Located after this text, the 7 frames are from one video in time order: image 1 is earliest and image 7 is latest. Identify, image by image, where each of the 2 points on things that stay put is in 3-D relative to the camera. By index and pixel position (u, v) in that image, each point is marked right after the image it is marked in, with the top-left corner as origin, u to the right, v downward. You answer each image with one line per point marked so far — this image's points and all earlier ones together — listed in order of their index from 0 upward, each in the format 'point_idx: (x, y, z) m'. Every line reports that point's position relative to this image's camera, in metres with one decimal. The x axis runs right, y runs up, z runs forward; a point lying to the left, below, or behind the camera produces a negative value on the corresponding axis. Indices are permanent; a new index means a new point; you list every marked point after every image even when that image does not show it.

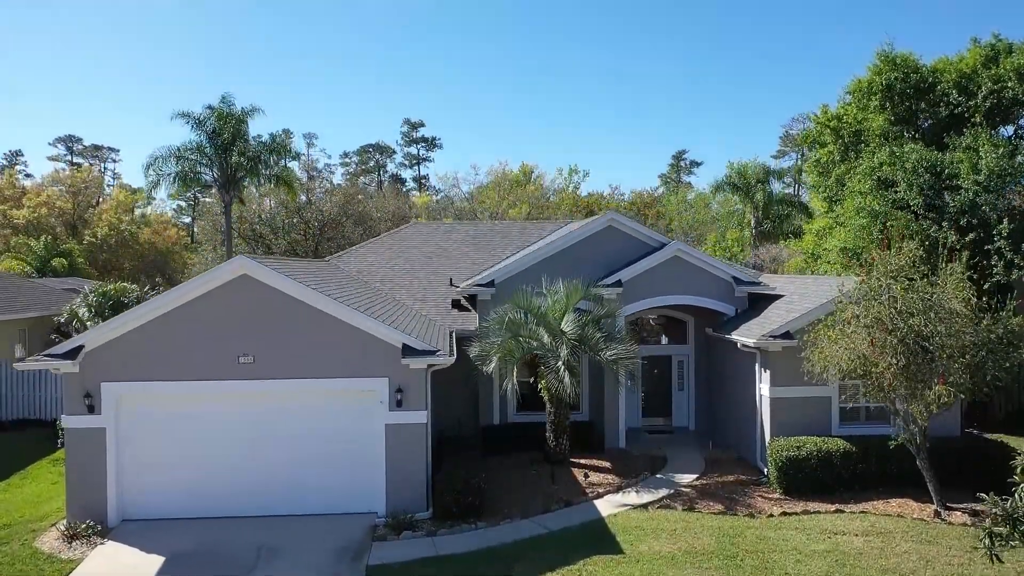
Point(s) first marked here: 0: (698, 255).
0: (+4.2, +0.8, +16.4) m
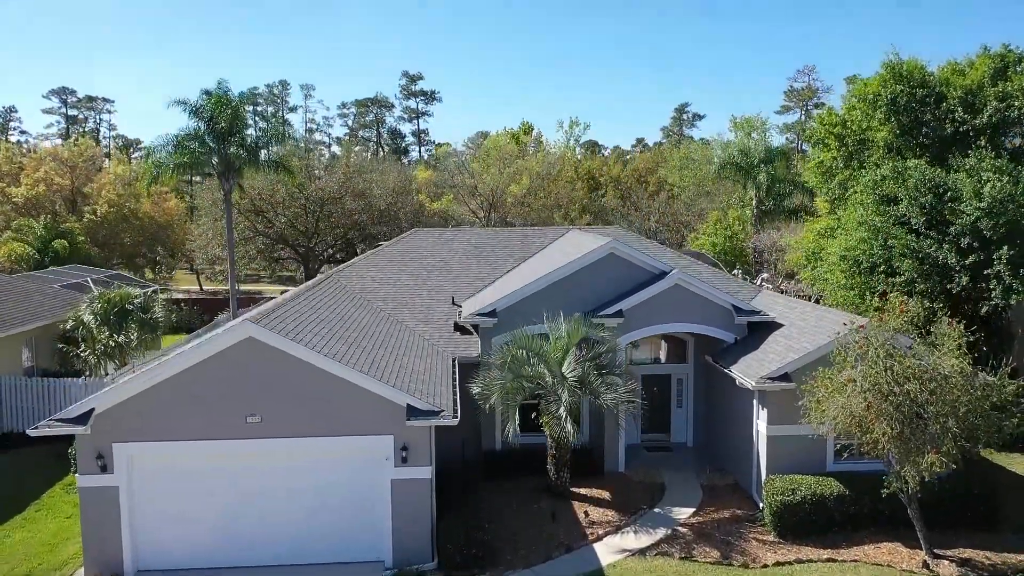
0: (+4.3, +0.1, +16.5) m
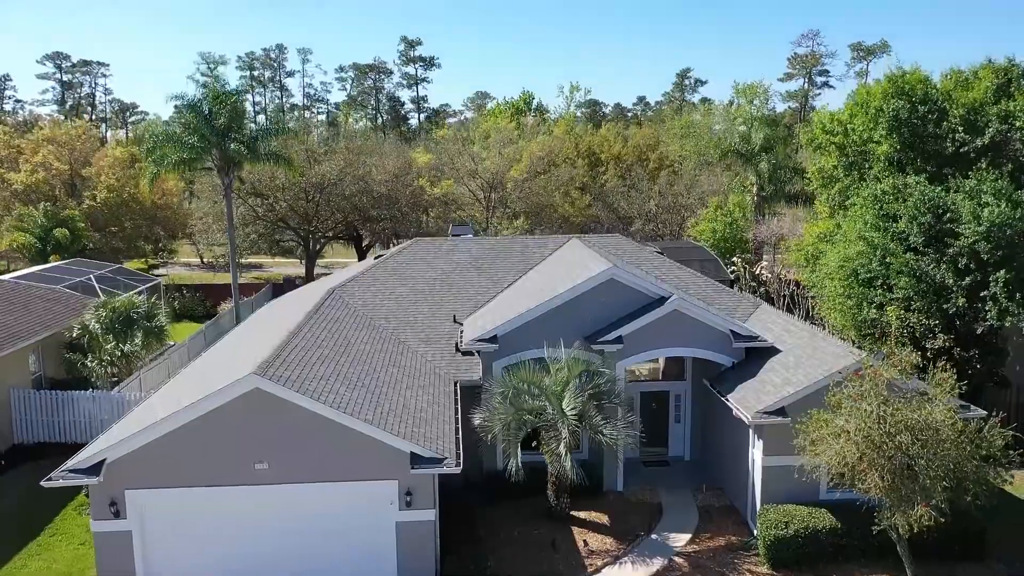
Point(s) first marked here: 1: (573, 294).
0: (+4.3, -0.5, +16.6) m
1: (+1.4, -0.1, +16.8) m
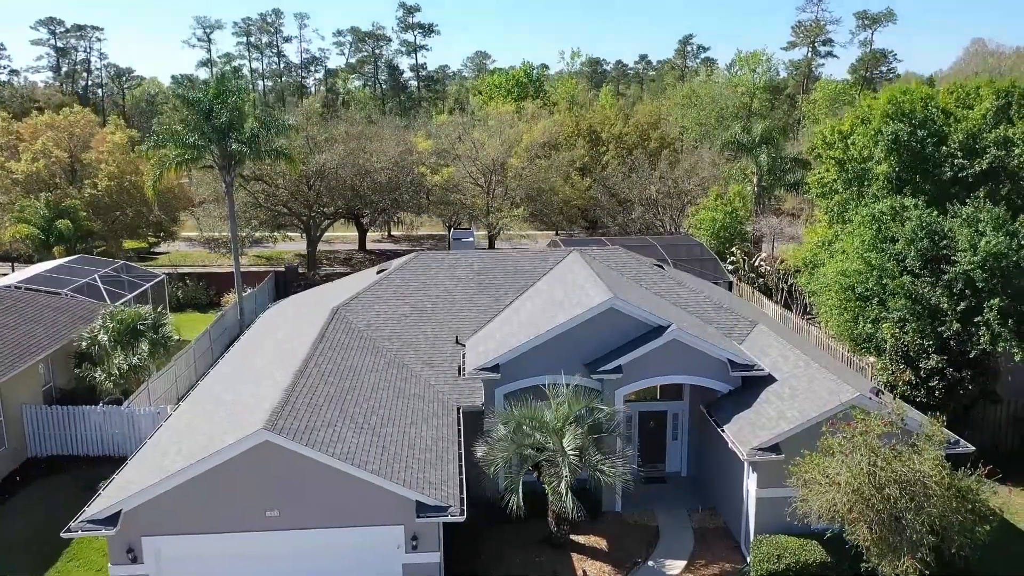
0: (+4.3, -1.2, +17.0) m
1: (+1.5, -0.8, +17.1) m
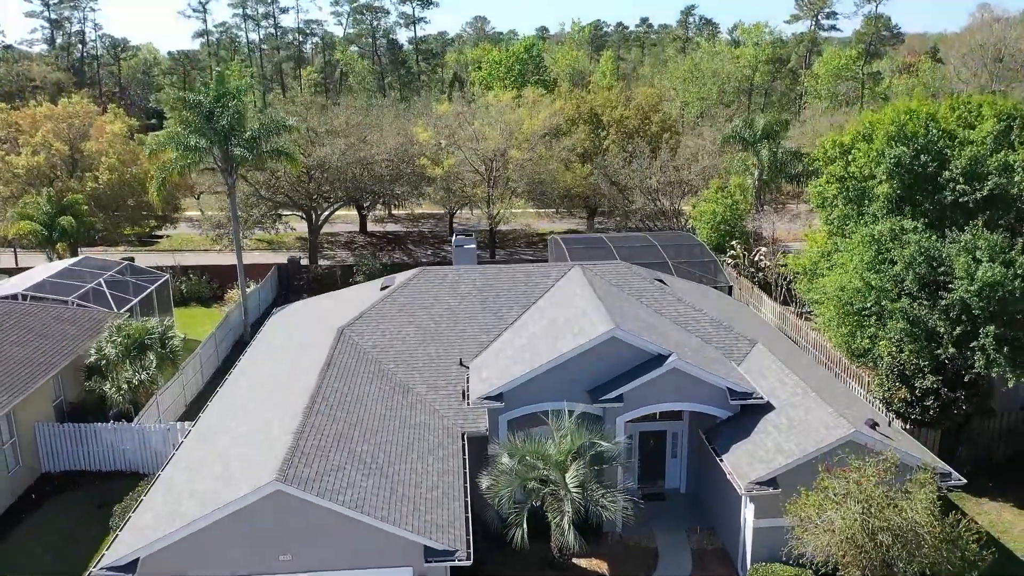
0: (+4.4, -1.9, +17.3) m
1: (+1.5, -1.6, +17.4) m
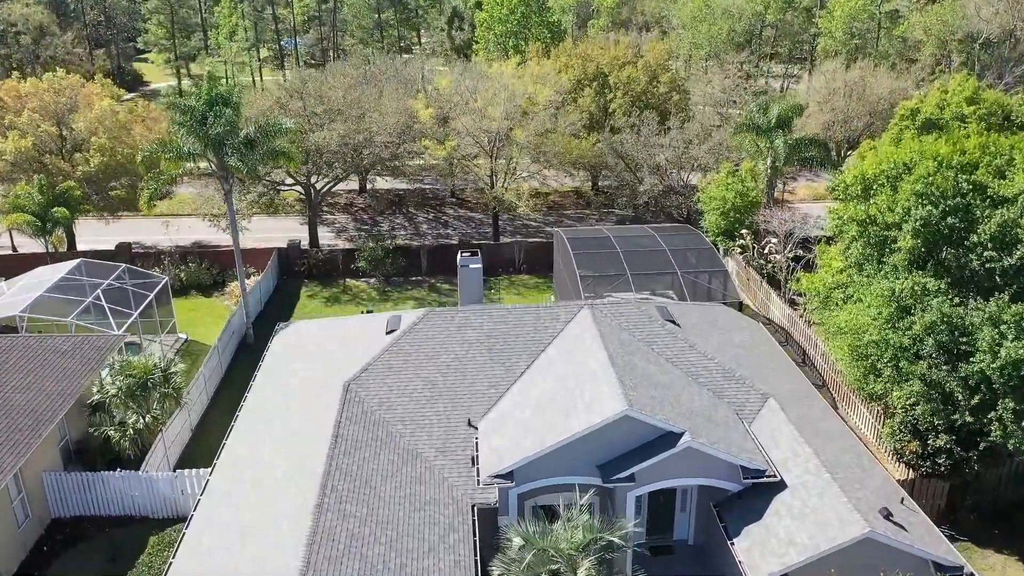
0: (+4.6, -3.8, +17.0) m
1: (+1.8, -3.4, +17.2) m
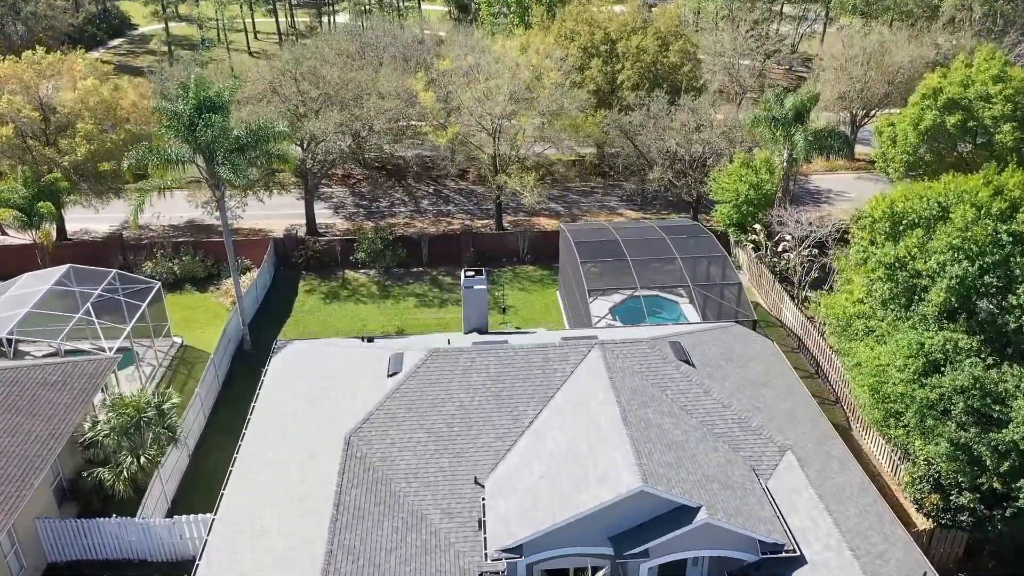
0: (+4.8, -5.4, +16.3) m
1: (+2.0, -5.0, +16.4) m
